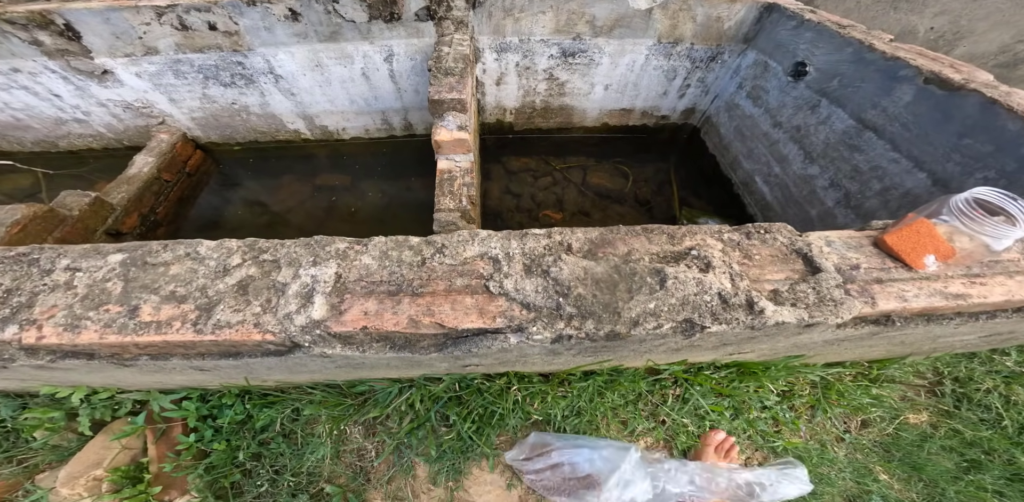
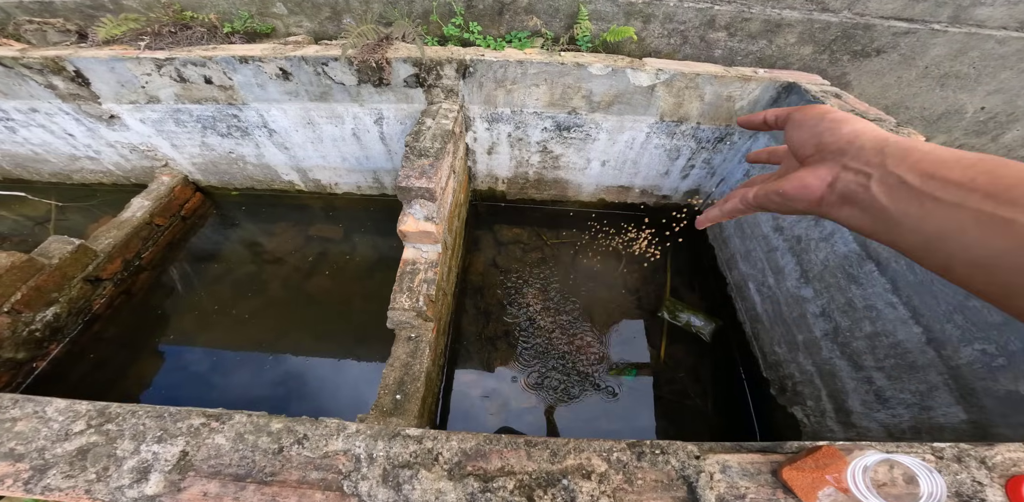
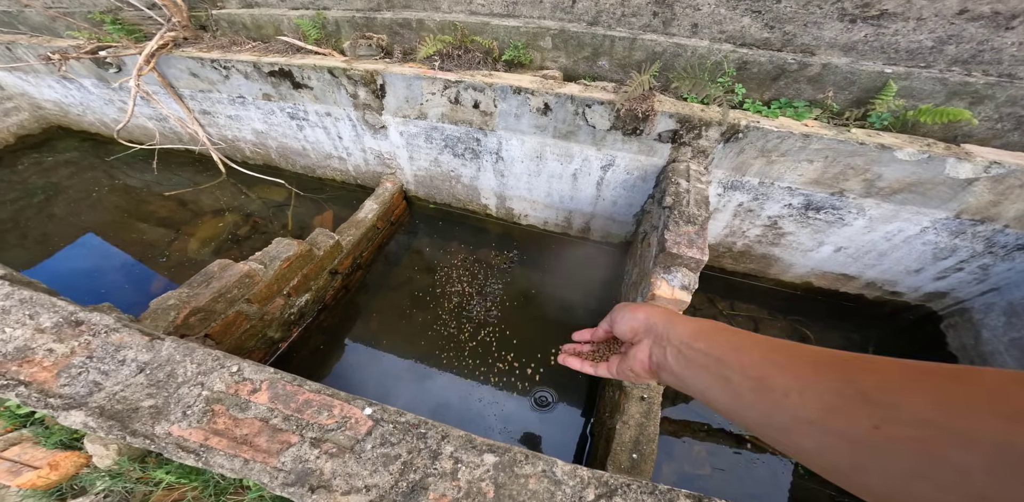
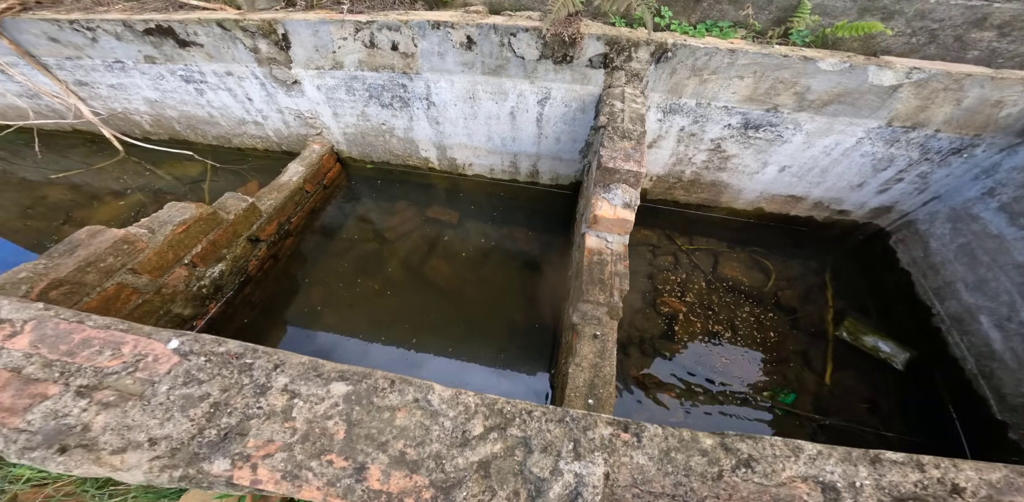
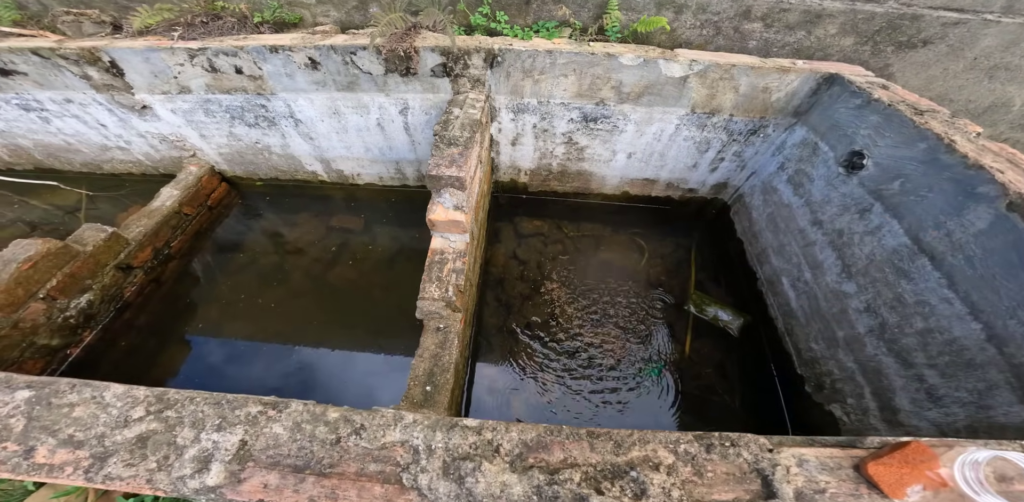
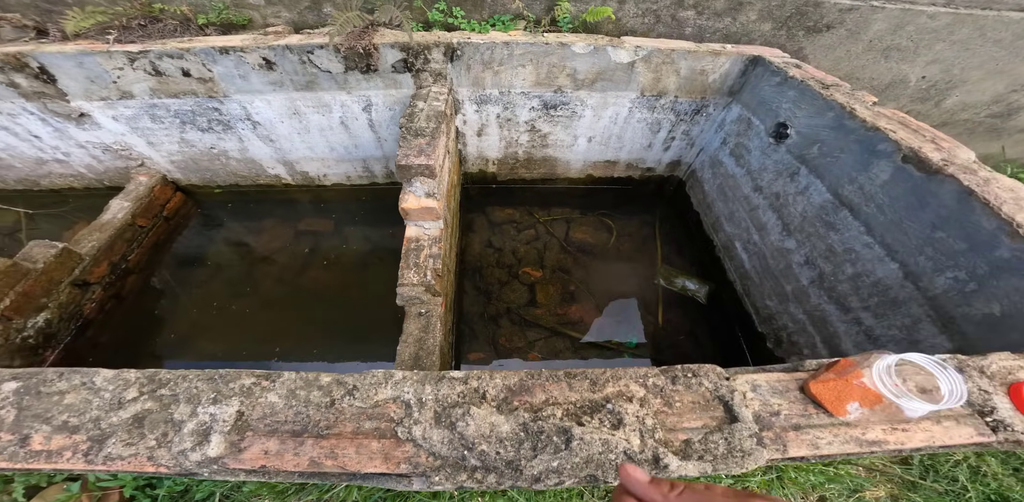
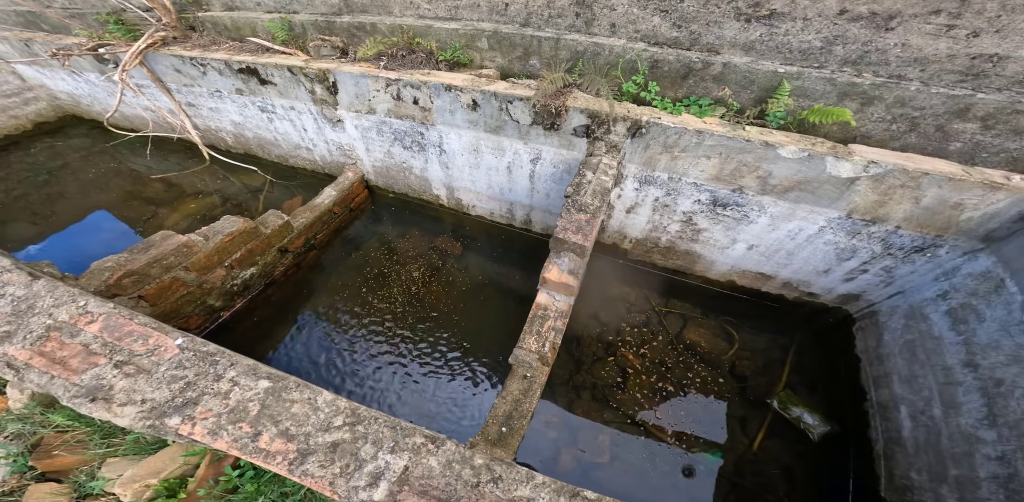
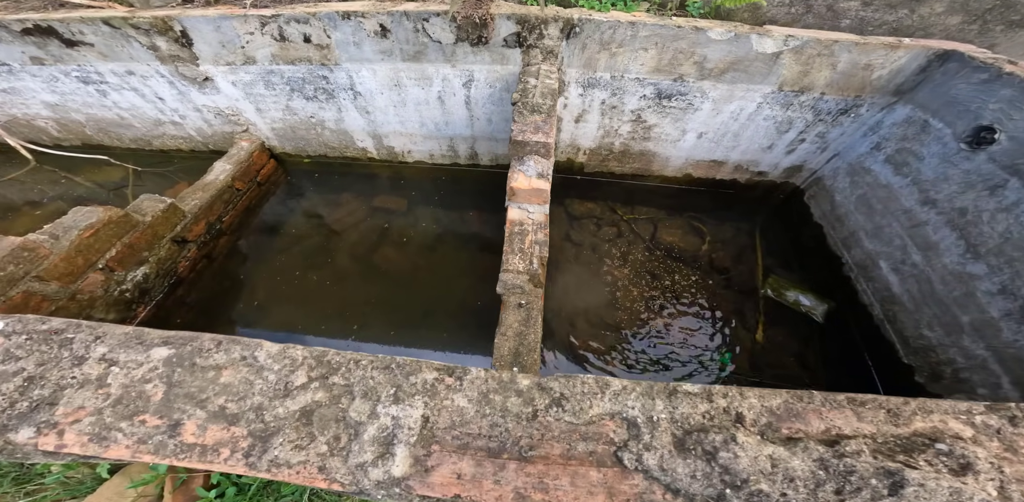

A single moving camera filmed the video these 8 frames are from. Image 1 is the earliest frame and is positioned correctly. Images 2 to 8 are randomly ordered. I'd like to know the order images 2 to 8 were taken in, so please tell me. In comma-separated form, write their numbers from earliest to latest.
6, 2, 5, 8, 4, 3, 7
